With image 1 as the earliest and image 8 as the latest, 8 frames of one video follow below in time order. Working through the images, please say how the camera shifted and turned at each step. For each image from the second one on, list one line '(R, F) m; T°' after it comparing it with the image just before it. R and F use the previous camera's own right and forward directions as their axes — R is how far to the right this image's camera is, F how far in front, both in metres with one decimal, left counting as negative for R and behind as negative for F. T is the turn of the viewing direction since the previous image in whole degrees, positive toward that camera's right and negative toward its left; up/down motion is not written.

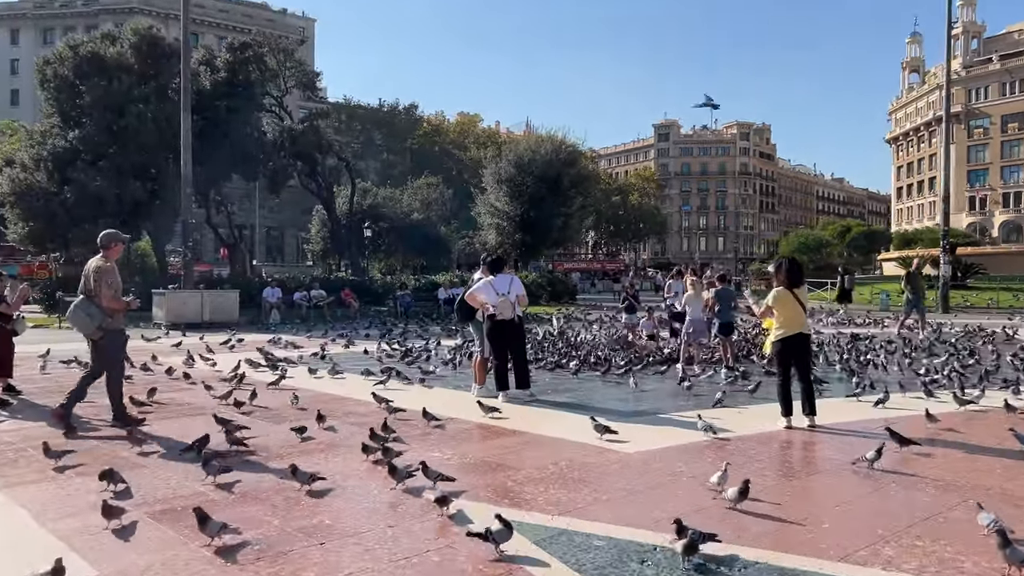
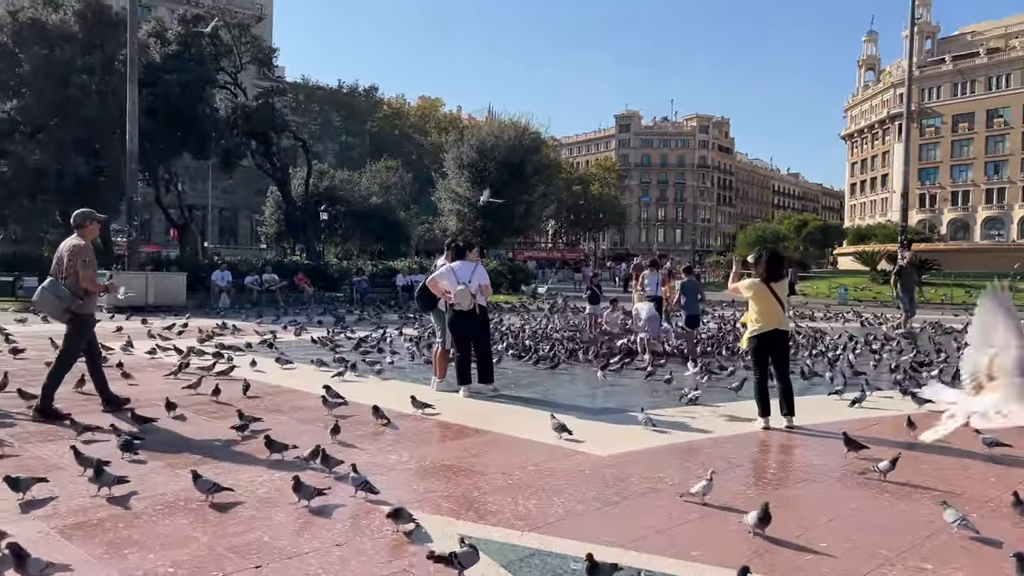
(-0.1, +0.6) m; +3°
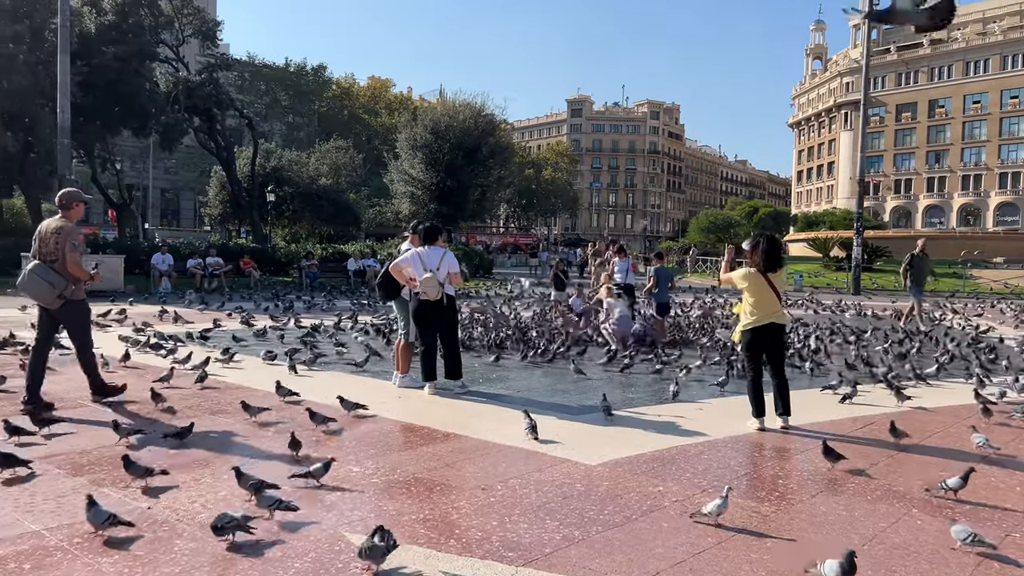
(-0.2, +0.7) m; +4°
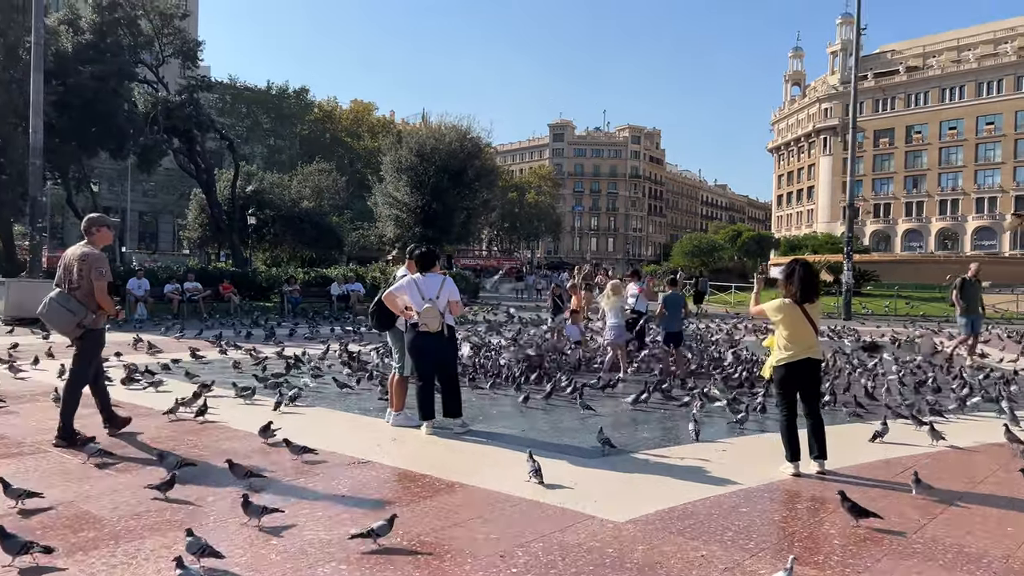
(-0.2, +0.6) m; +1°
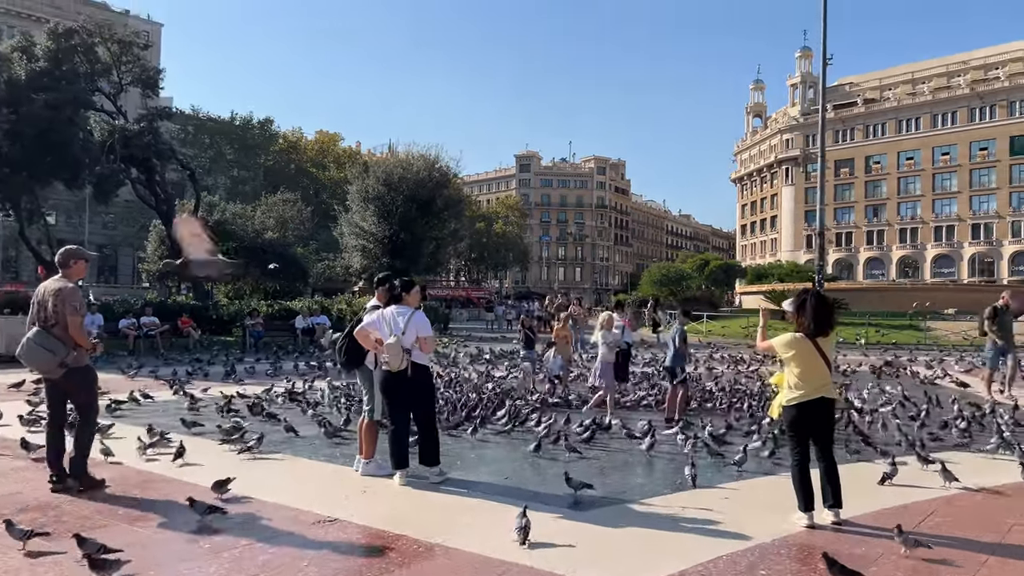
(-0.1, +0.6) m; +2°
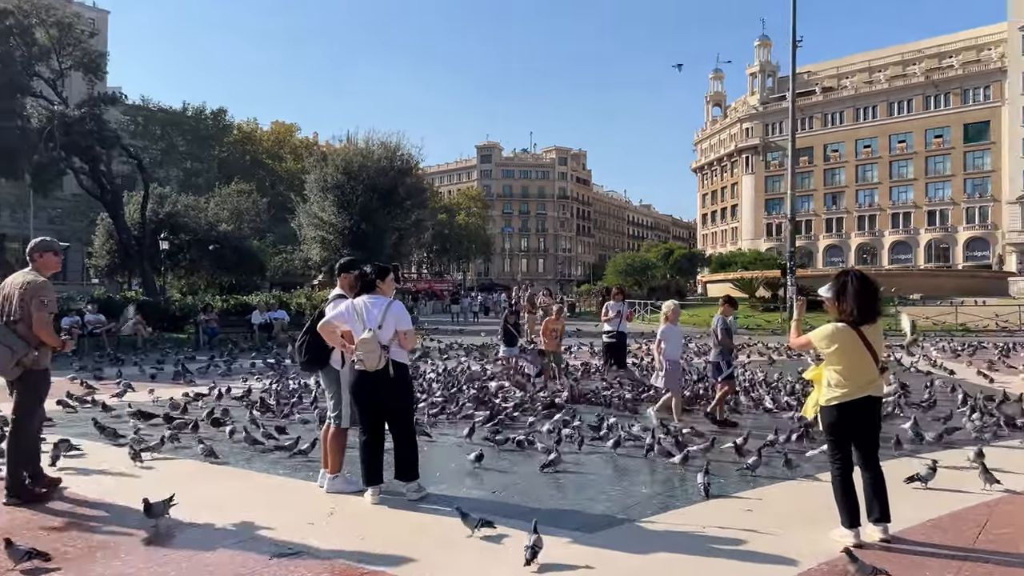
(-0.2, +0.9) m; +3°
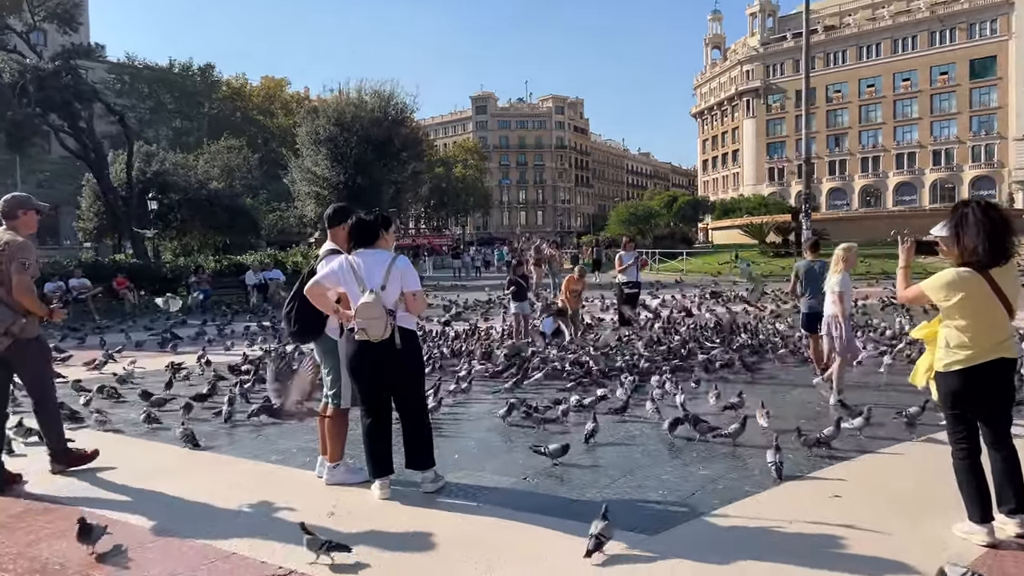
(-0.2, +1.1) m; 0°
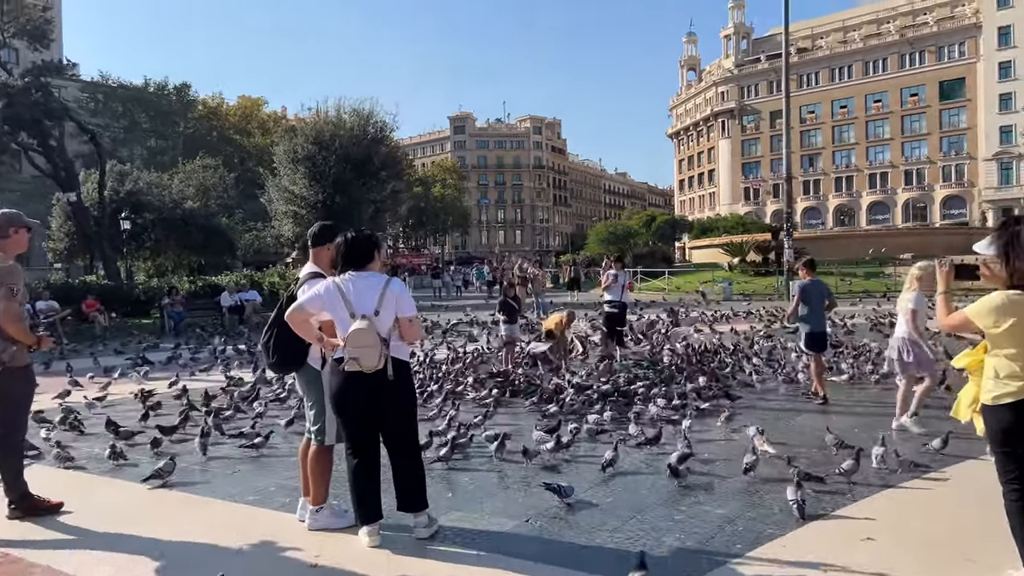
(-0.1, +0.4) m; +2°
